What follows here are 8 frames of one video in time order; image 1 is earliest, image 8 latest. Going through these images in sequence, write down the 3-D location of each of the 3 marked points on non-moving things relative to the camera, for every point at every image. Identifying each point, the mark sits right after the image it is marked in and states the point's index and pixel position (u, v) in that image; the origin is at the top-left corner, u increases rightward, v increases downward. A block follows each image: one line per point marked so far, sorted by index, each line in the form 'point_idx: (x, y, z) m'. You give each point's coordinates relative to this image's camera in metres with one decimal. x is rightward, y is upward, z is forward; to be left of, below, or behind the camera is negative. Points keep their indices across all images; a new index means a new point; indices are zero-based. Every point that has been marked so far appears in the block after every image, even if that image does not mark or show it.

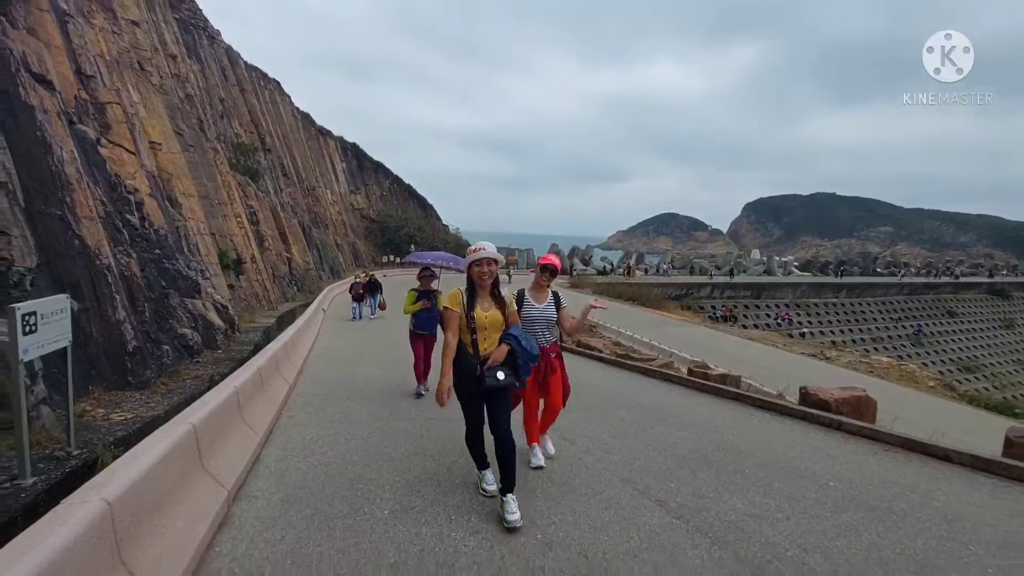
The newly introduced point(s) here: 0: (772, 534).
0: (+1.5, -1.4, +3.7) m
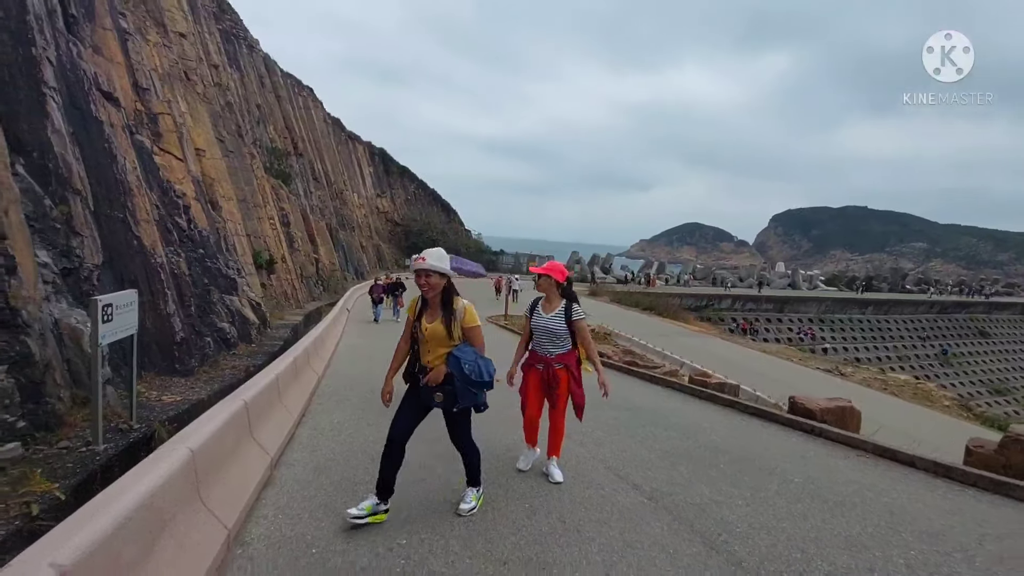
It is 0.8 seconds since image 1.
0: (+1.5, -1.5, +4.4) m
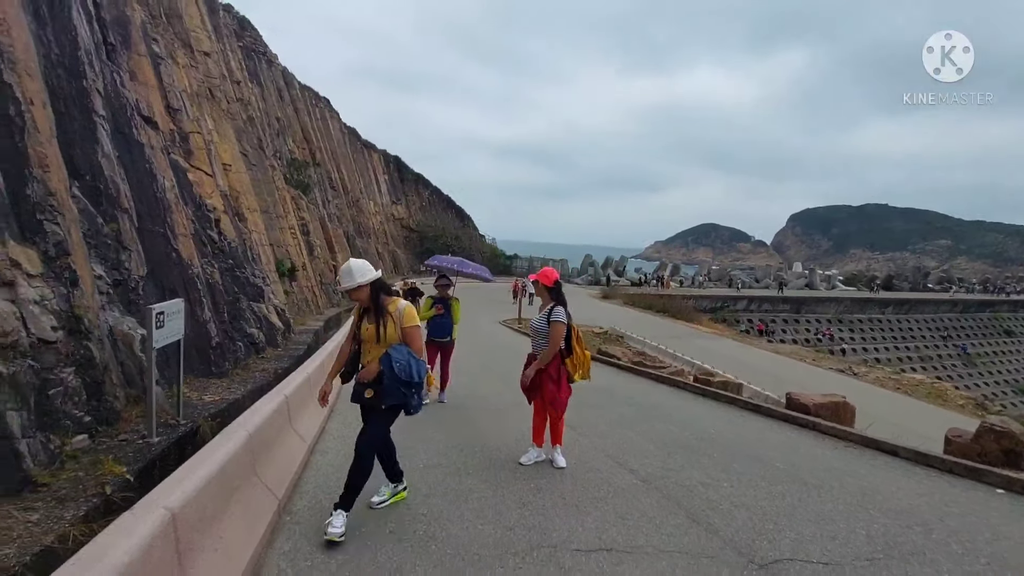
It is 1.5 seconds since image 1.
0: (+1.5, -1.6, +4.9) m
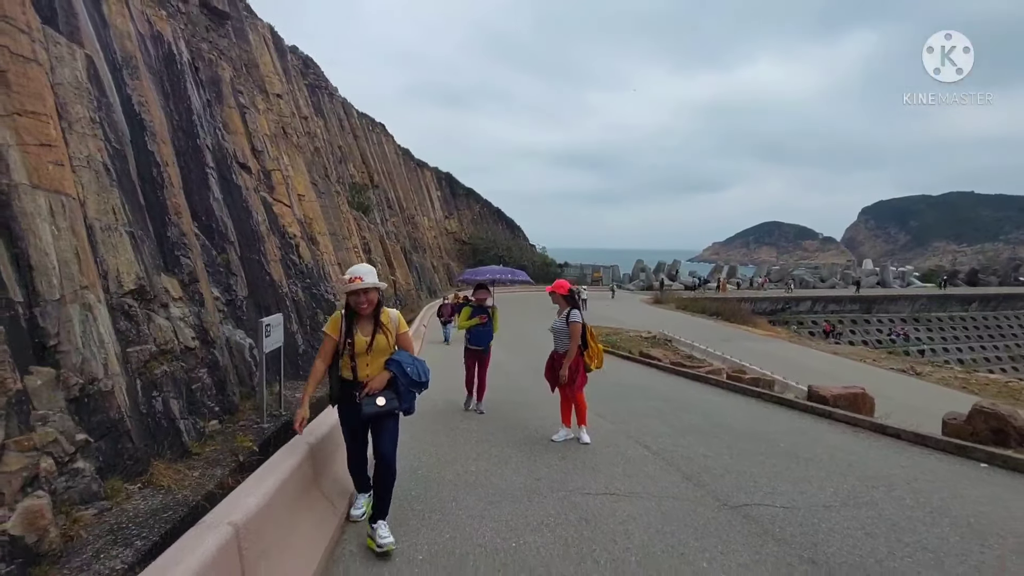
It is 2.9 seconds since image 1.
0: (+1.9, -1.6, +6.0) m
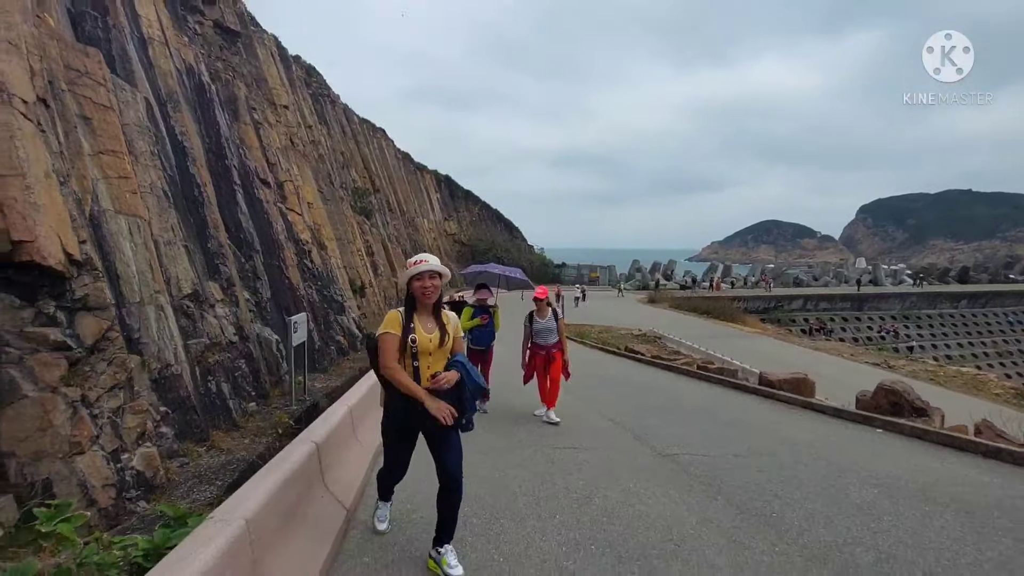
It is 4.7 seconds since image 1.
0: (+1.7, -1.6, +7.4) m
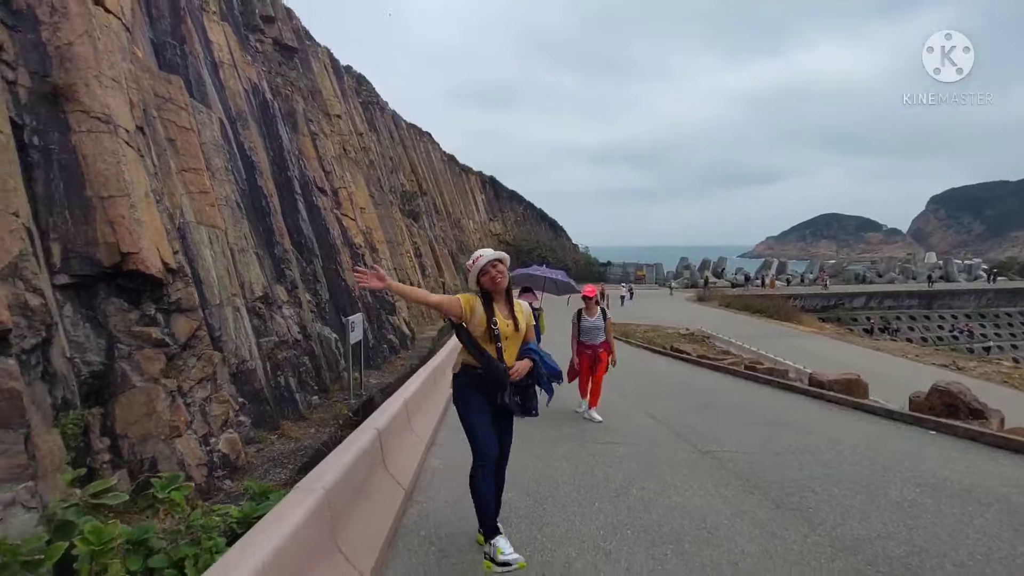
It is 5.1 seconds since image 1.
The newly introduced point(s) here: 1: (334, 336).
0: (+2.3, -1.6, +7.7) m
1: (-2.8, -0.8, +10.3) m
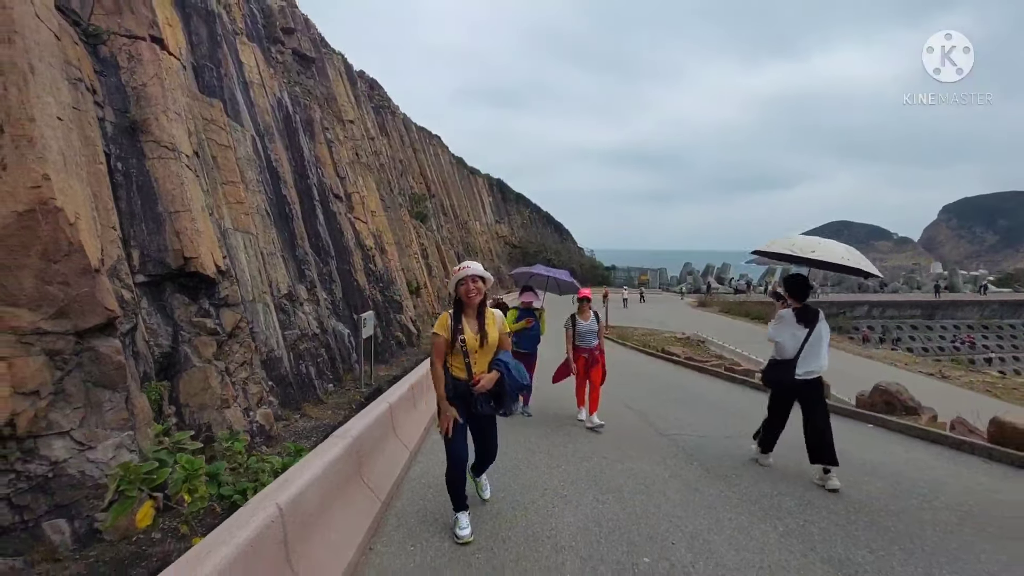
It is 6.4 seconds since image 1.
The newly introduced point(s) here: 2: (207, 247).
0: (+2.1, -1.7, +8.7) m
1: (-2.9, -0.7, +11.4) m
2: (-2.9, +0.4, +6.1) m
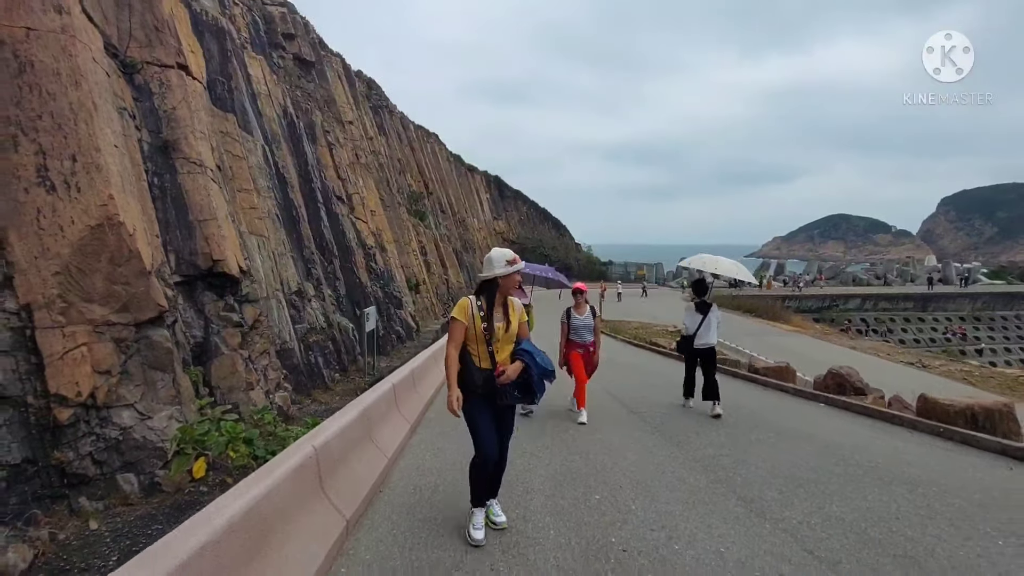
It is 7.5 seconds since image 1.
0: (+2.0, -1.6, +9.6) m
1: (-3.0, -0.7, +12.3) m
2: (-3.0, +0.4, +6.9) m
